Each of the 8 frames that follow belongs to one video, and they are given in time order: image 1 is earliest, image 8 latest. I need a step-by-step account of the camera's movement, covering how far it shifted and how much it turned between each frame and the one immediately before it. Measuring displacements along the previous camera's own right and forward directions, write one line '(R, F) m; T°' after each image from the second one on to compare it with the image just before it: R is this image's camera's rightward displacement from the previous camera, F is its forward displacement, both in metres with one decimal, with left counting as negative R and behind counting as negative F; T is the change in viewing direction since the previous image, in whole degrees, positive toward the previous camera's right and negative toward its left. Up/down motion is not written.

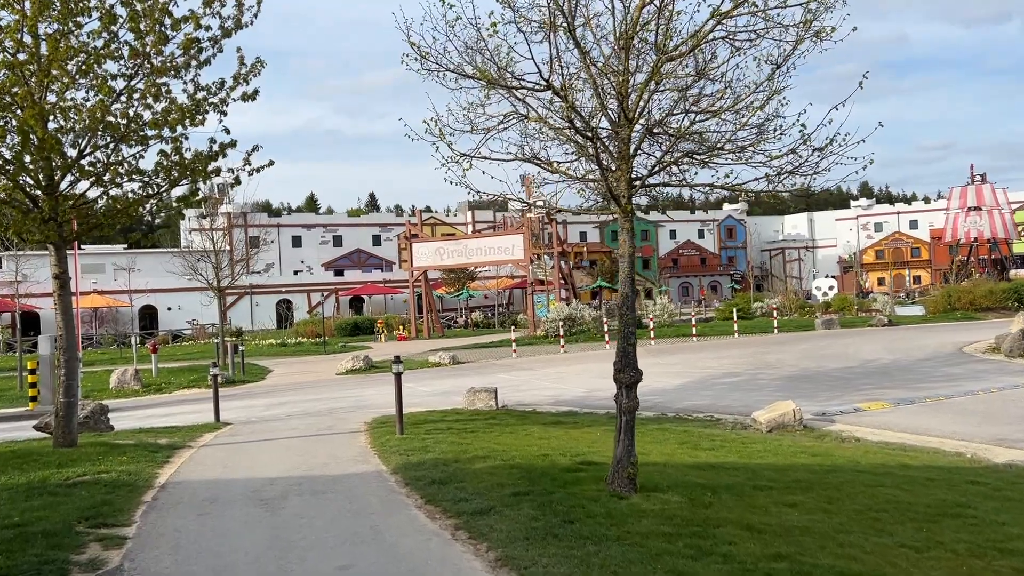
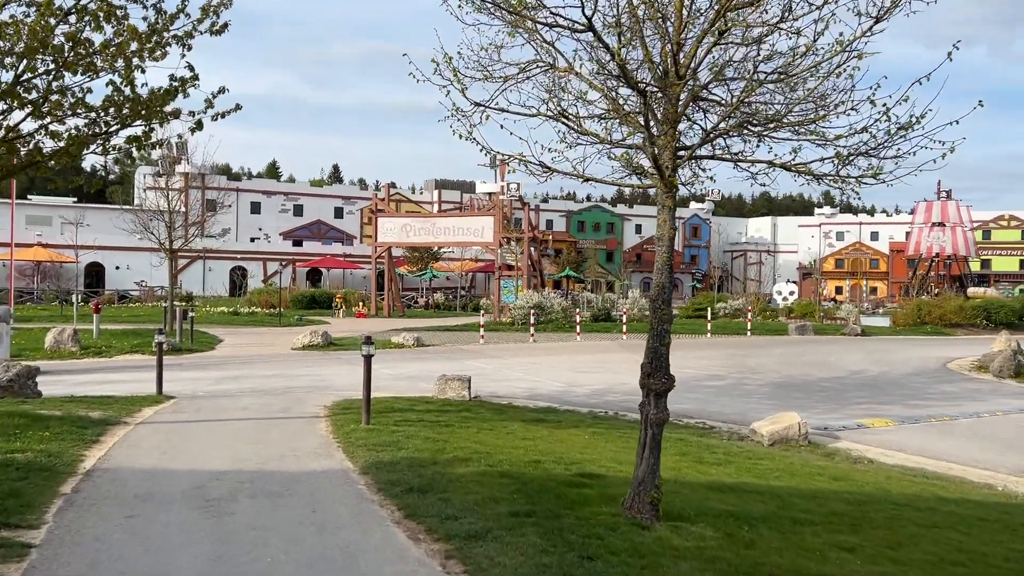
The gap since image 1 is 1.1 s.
(-0.4, +1.2) m; +3°
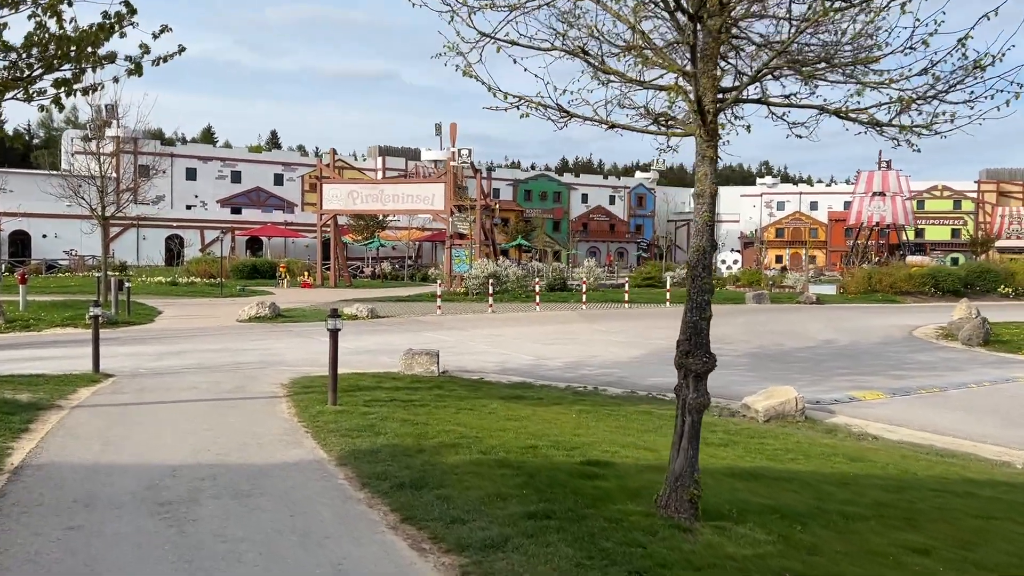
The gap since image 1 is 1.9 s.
(-0.5, +0.9) m; +4°
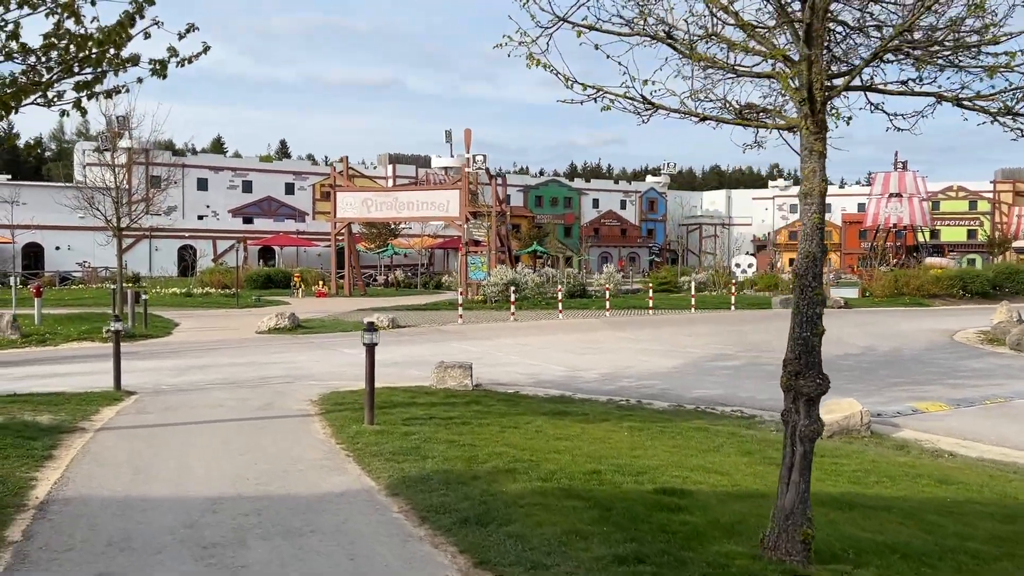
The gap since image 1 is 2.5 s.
(-0.4, +0.6) m; -1°
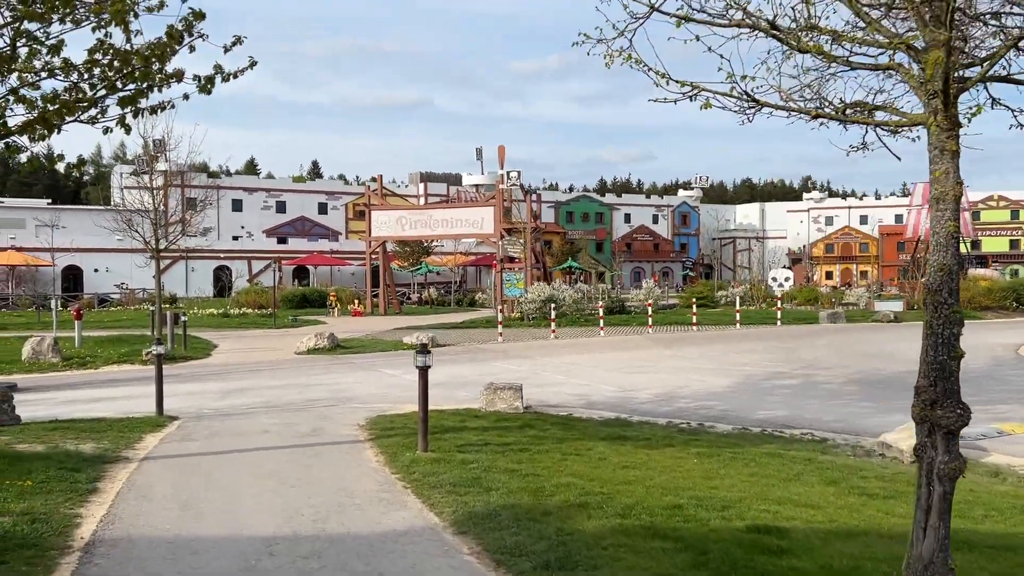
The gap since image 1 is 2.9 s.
(-0.3, +0.5) m; -2°
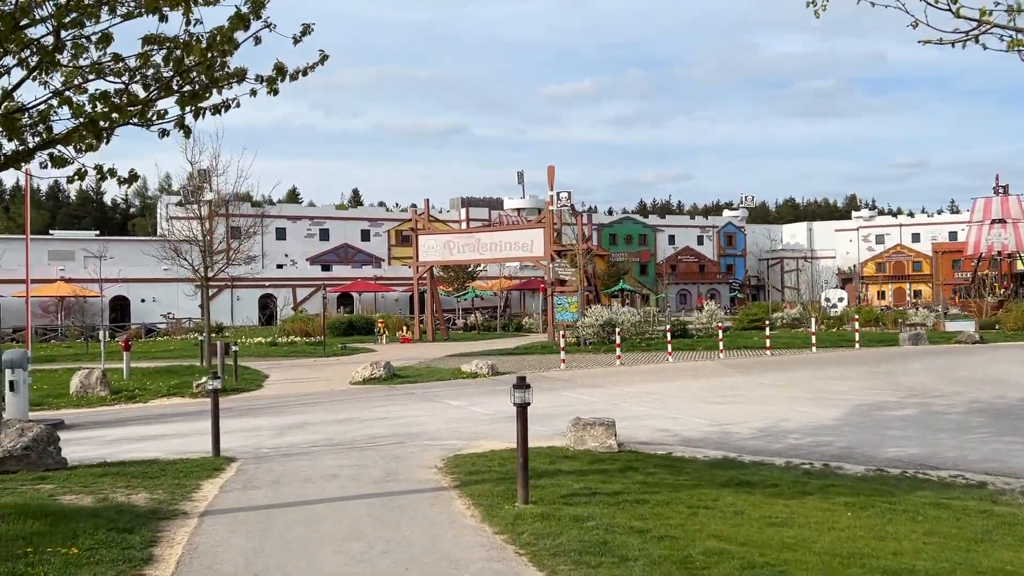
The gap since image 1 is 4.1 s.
(-0.7, +1.2) m; -3°
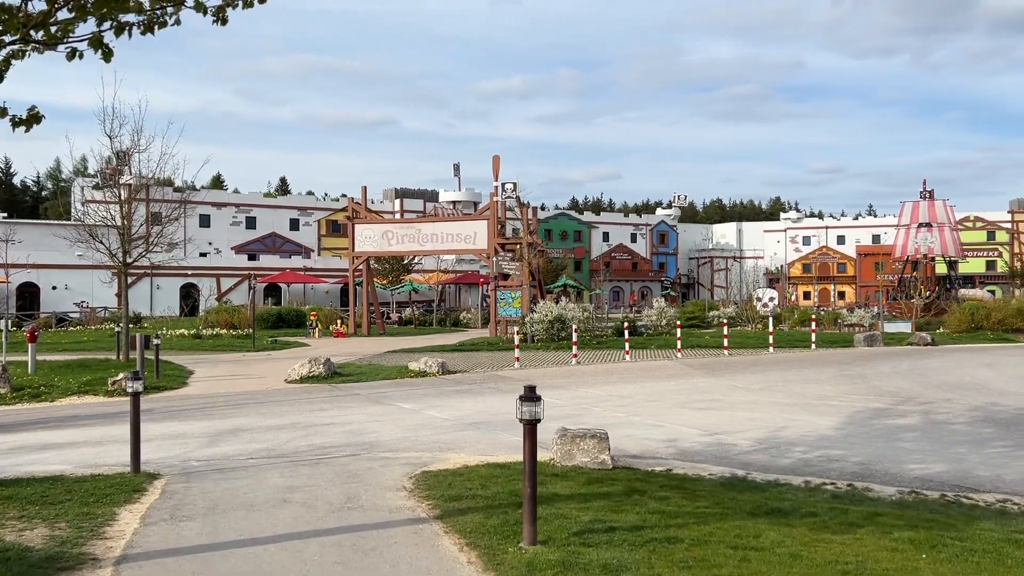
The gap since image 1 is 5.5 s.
(-0.6, +1.5) m; +5°
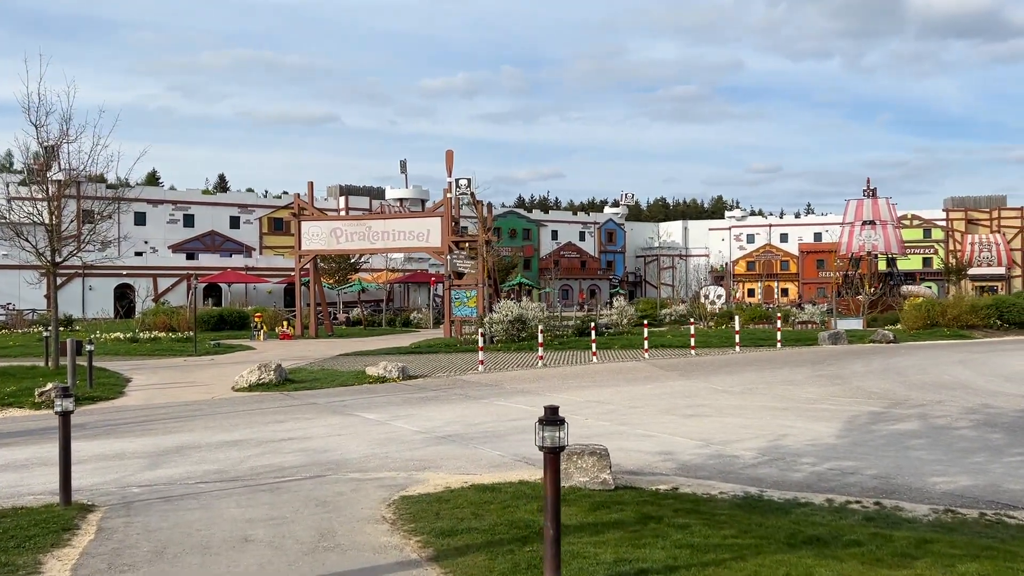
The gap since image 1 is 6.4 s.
(-0.5, +1.1) m; +4°
